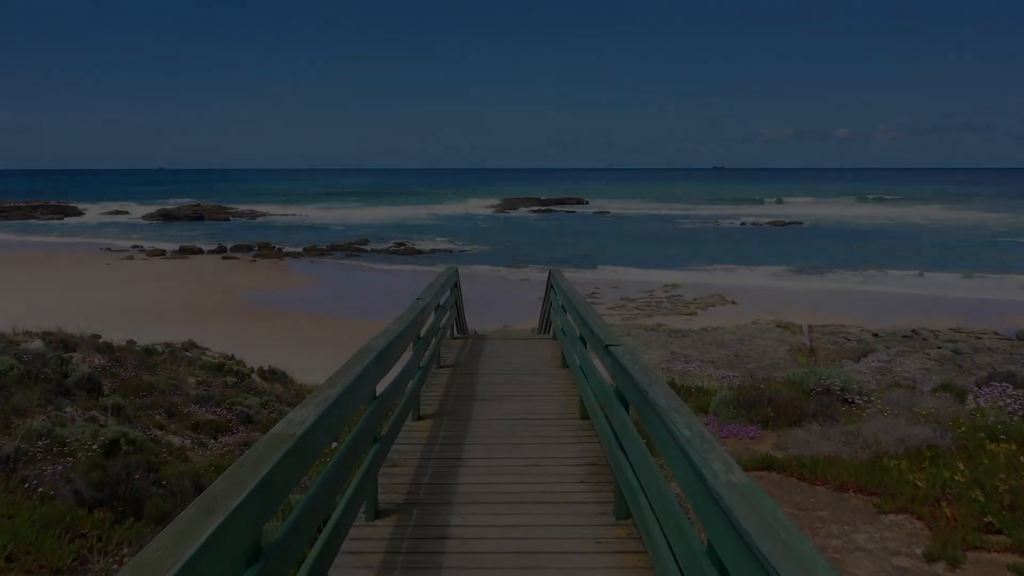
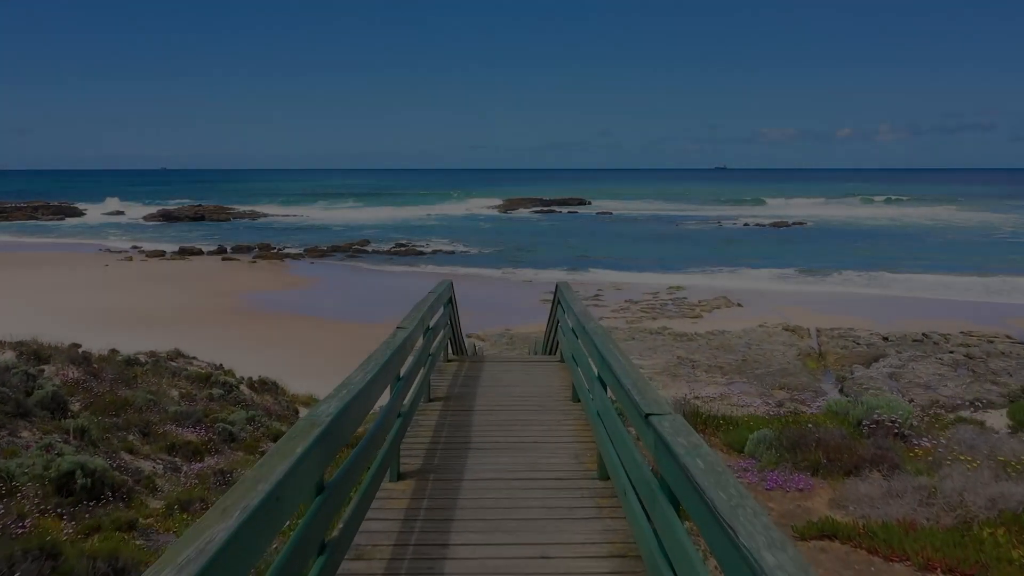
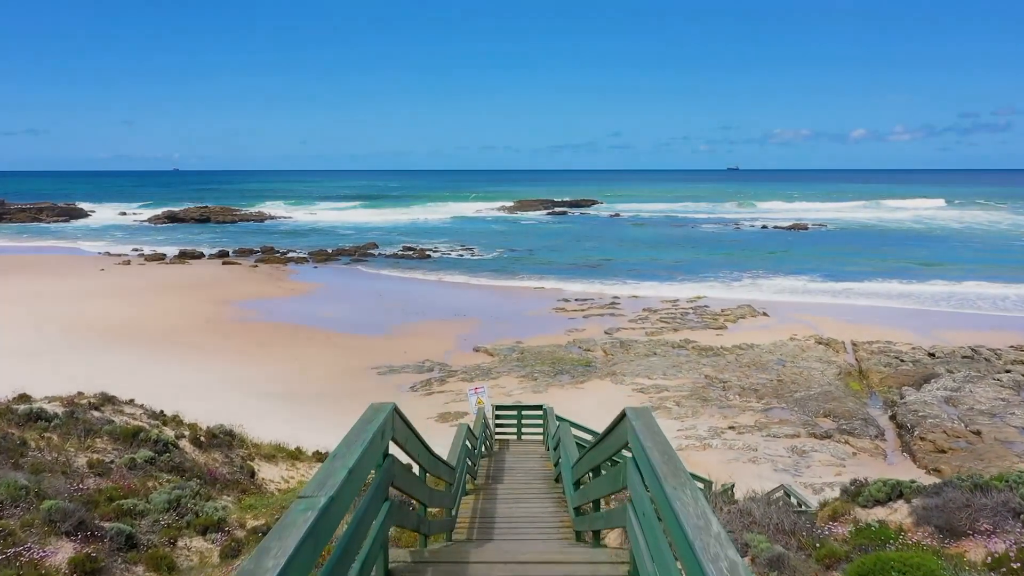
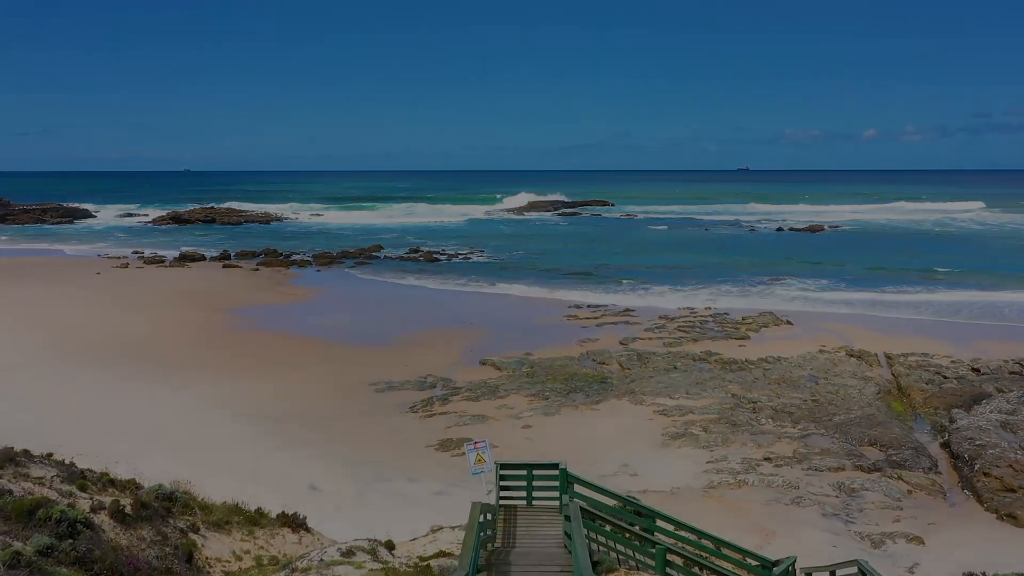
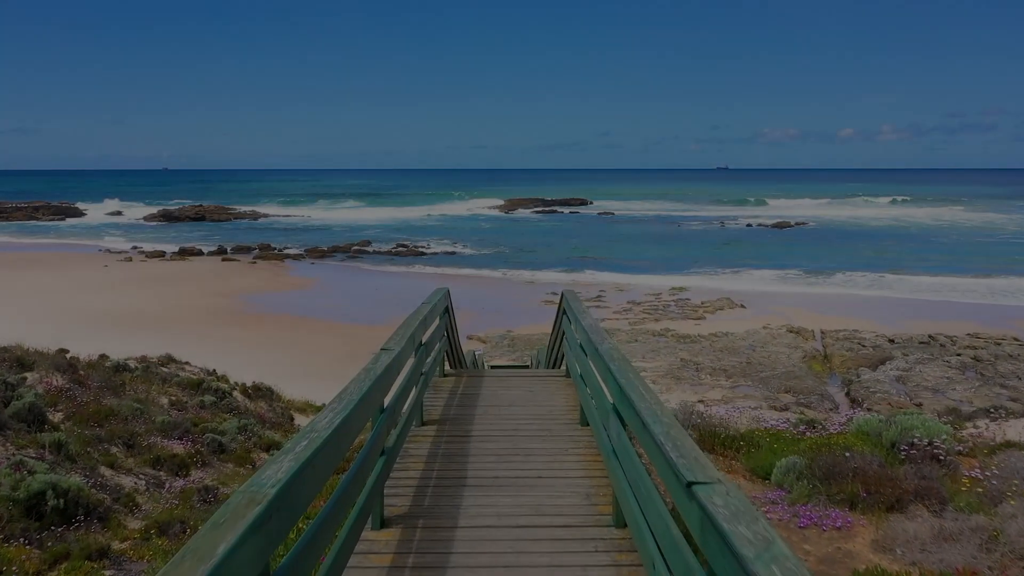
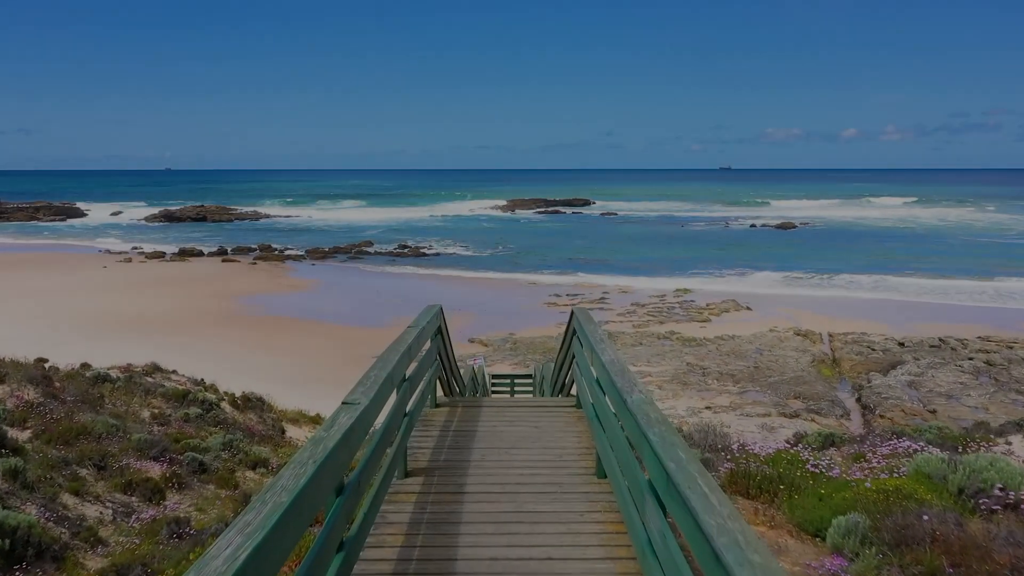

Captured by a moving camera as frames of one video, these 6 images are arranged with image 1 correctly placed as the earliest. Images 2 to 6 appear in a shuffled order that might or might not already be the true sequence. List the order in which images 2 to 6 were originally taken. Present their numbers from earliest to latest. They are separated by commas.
2, 5, 6, 3, 4
